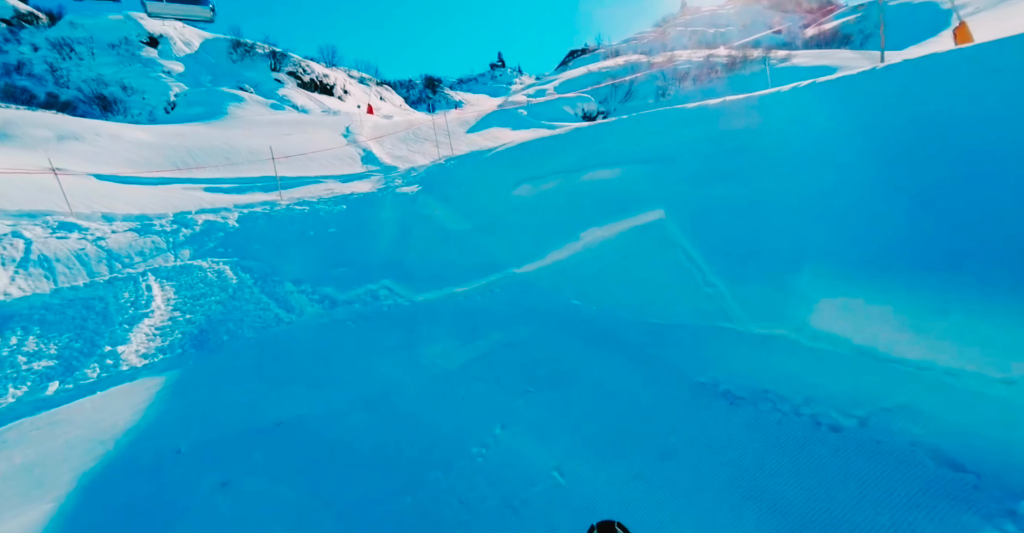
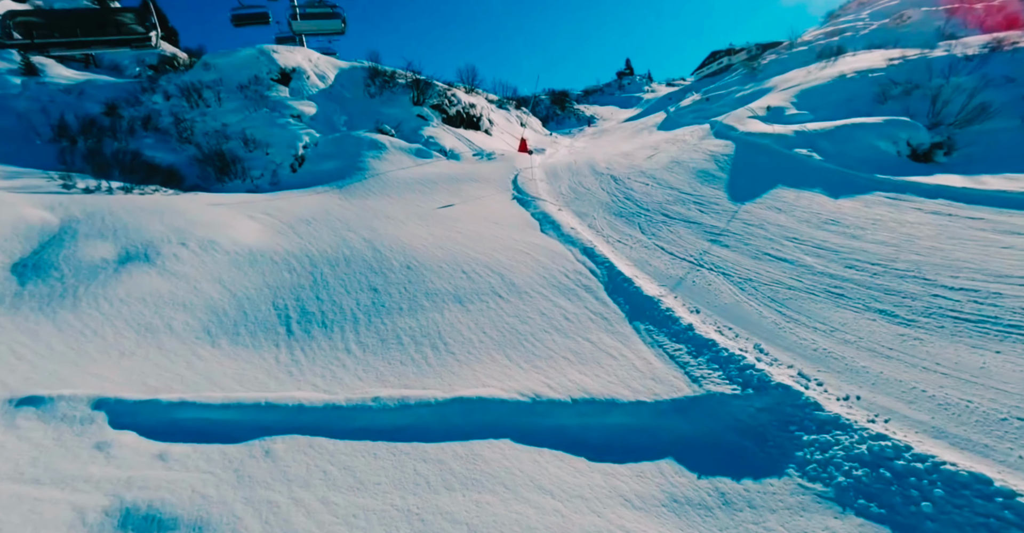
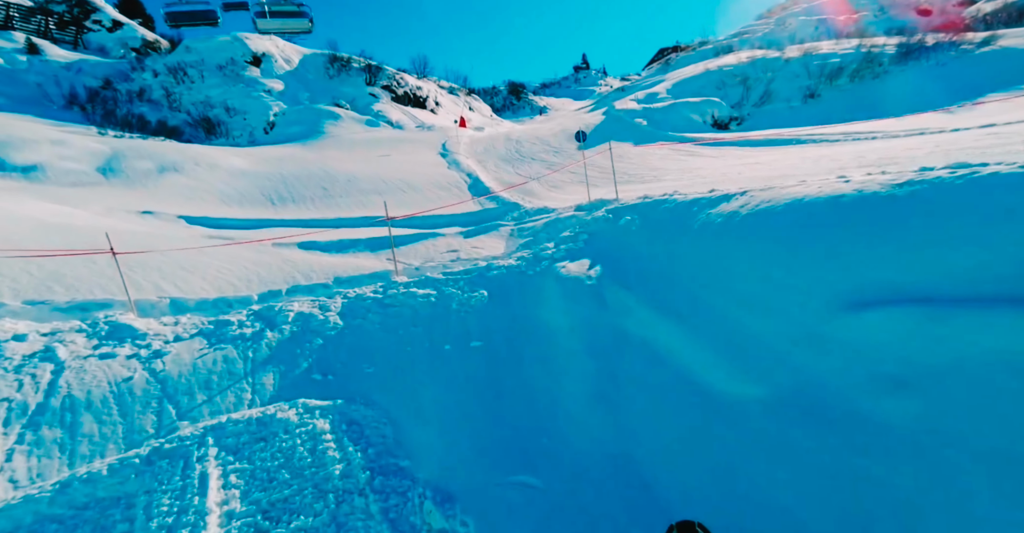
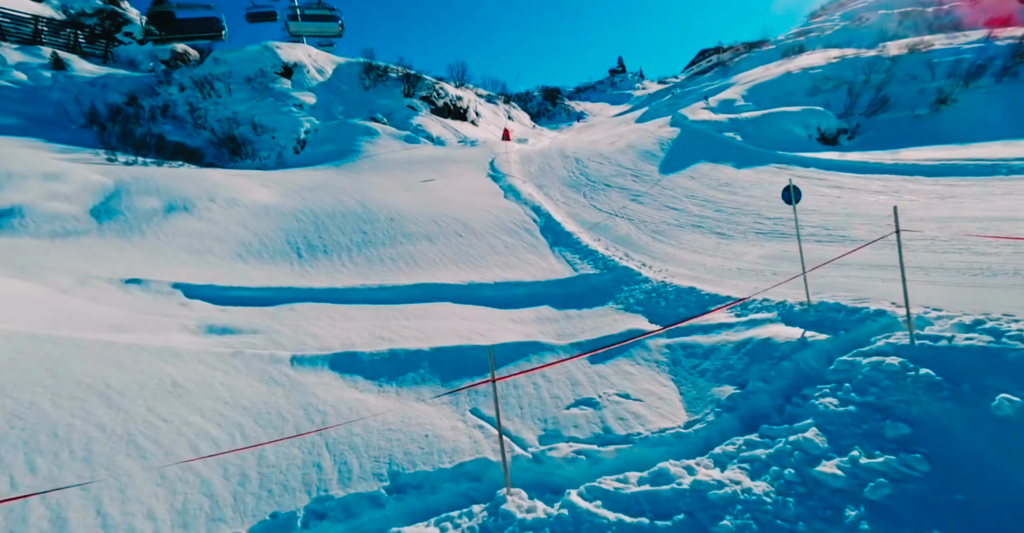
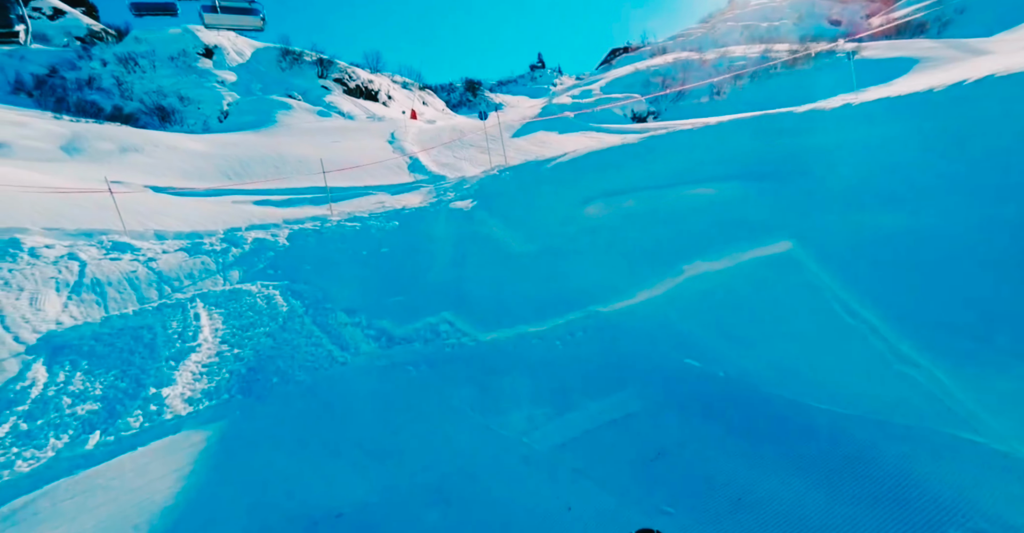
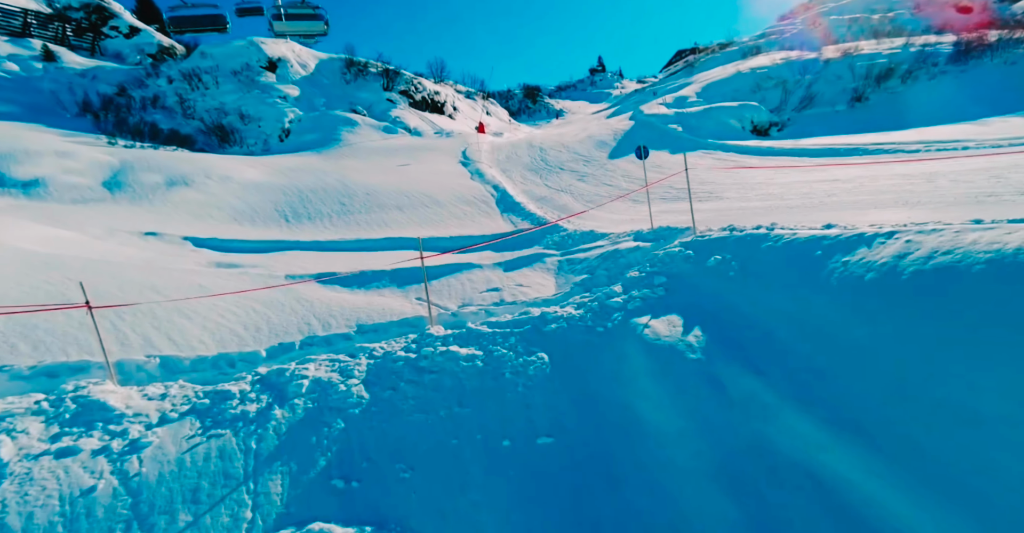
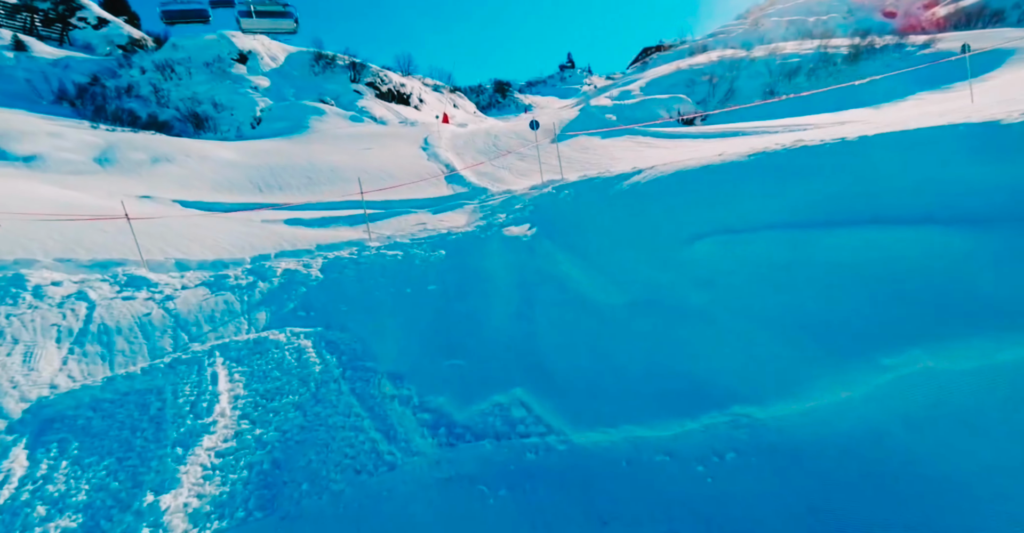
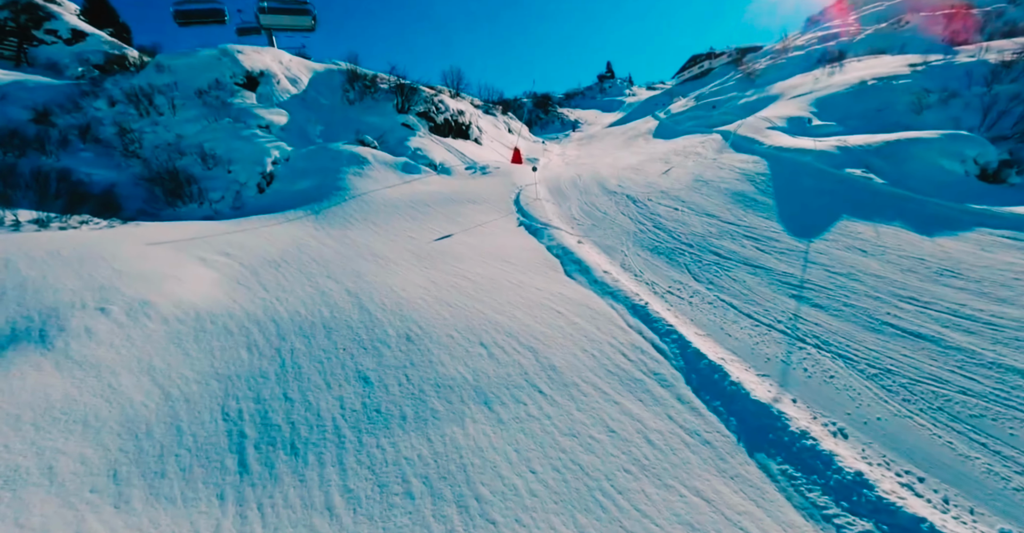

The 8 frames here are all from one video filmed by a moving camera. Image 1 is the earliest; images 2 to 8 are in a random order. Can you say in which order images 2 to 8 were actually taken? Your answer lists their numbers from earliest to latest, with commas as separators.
5, 7, 3, 6, 4, 2, 8
